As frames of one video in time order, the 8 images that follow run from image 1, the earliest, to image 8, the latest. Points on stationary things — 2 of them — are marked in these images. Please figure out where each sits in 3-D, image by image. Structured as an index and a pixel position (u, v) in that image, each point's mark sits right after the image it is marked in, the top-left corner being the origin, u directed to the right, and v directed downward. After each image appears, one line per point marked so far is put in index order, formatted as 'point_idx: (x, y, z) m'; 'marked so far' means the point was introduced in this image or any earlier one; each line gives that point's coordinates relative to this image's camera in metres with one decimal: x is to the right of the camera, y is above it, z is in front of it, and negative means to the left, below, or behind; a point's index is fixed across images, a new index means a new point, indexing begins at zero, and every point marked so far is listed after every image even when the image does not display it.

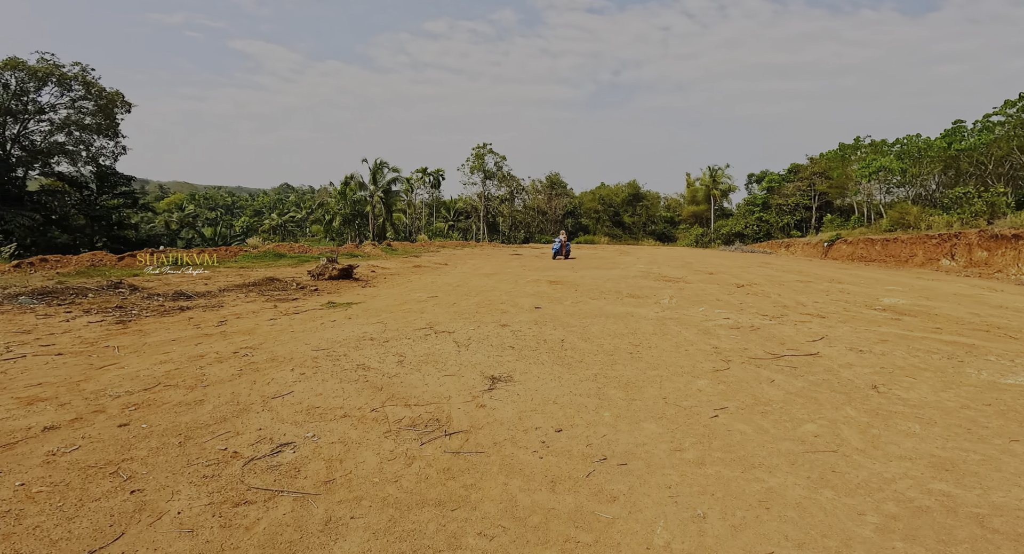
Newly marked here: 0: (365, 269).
0: (-4.9, +0.3, +19.5) m
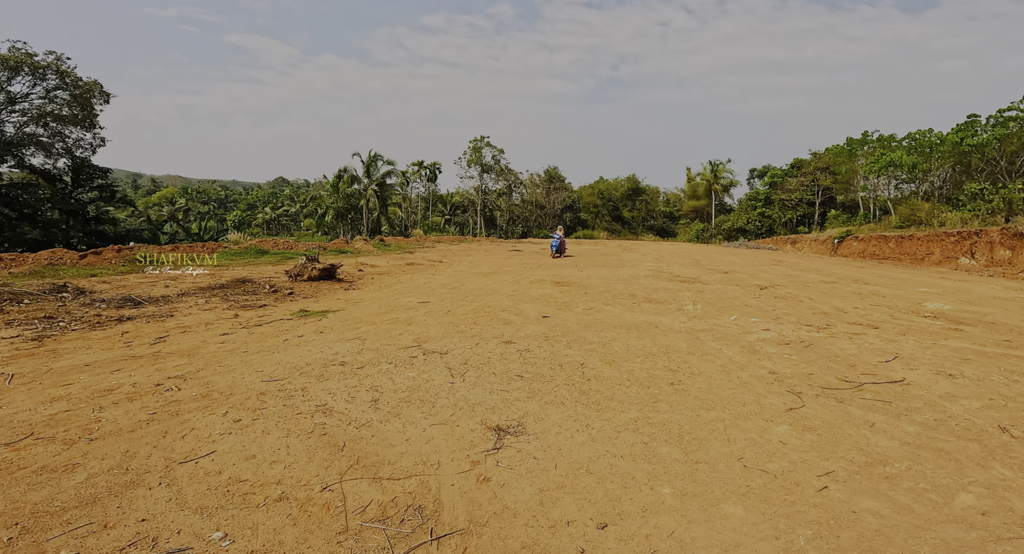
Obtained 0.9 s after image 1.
0: (-4.9, +0.3, +17.8) m
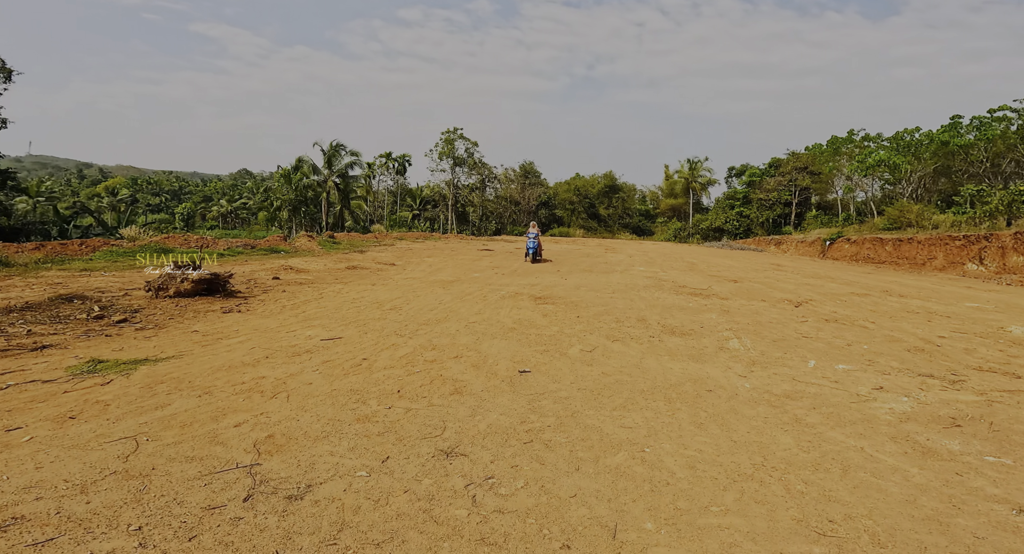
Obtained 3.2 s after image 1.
0: (-5.7, +0.1, +13.6) m
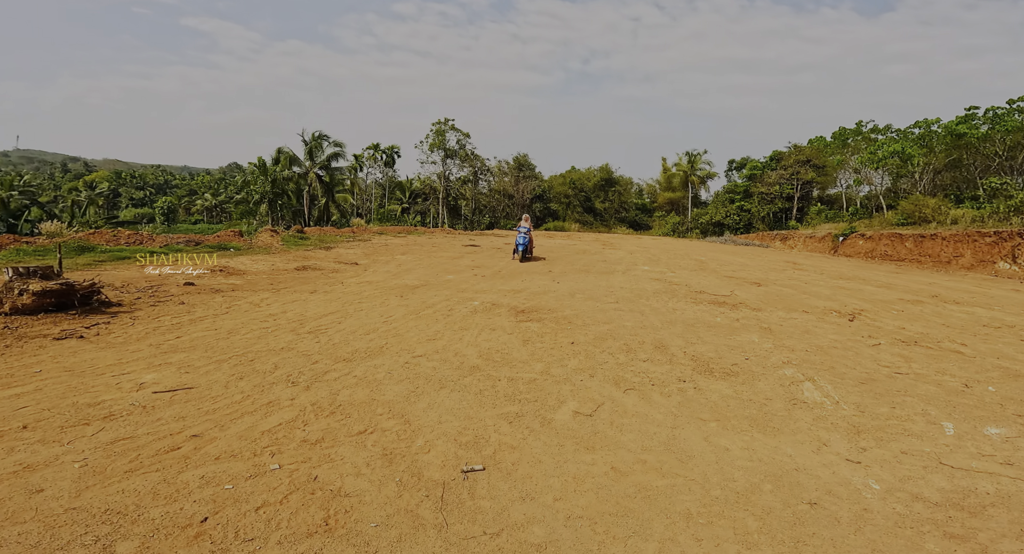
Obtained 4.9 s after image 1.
0: (-6.1, 0.0, +10.9) m
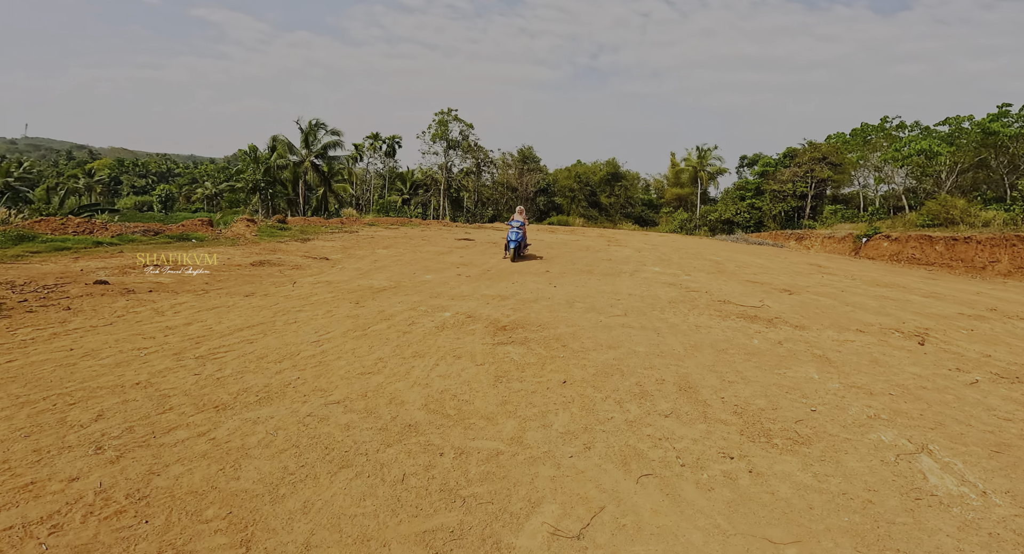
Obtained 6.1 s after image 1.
0: (-6.3, +0.1, +9.1) m
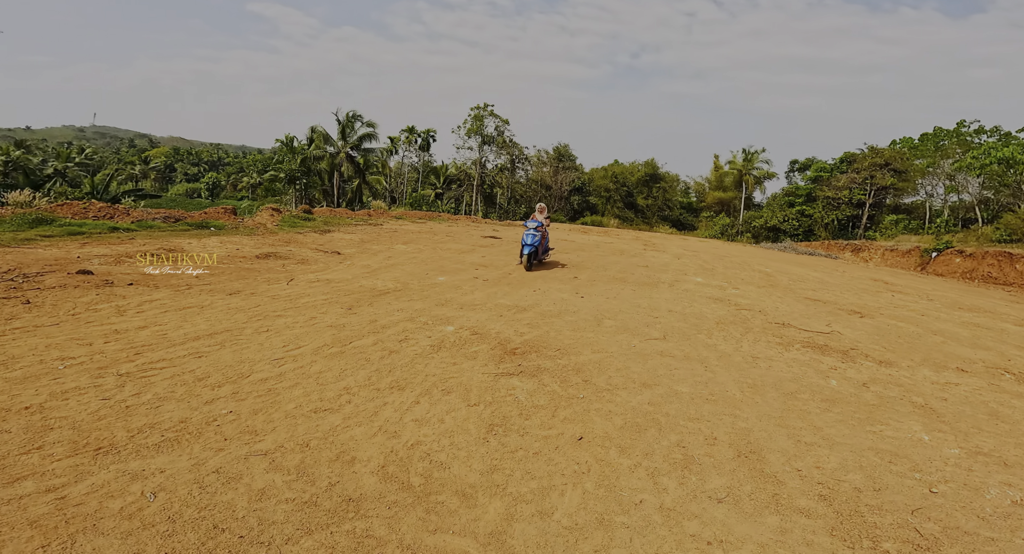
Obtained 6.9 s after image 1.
0: (-6.0, +0.2, +8.4) m
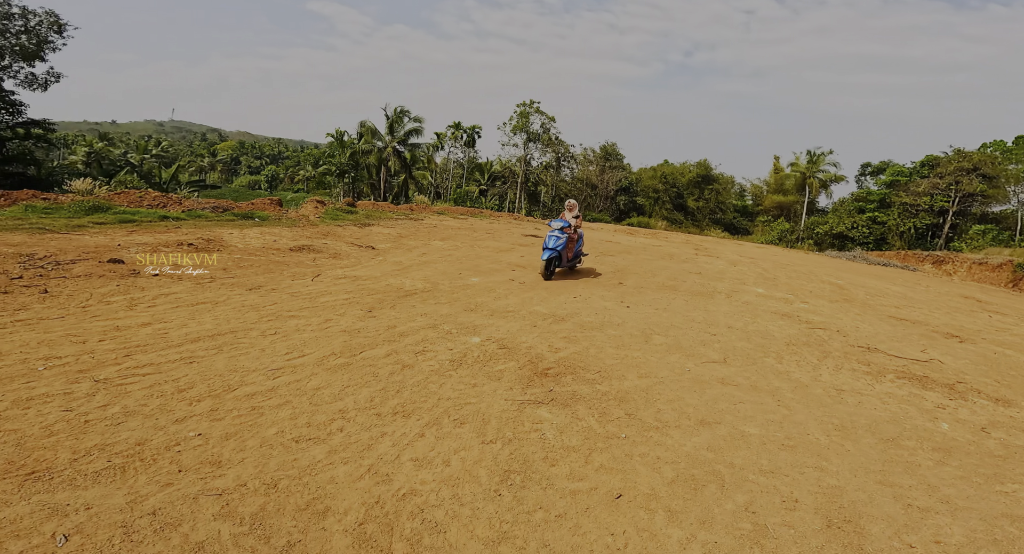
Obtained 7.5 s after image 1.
0: (-5.4, +0.4, +8.2) m
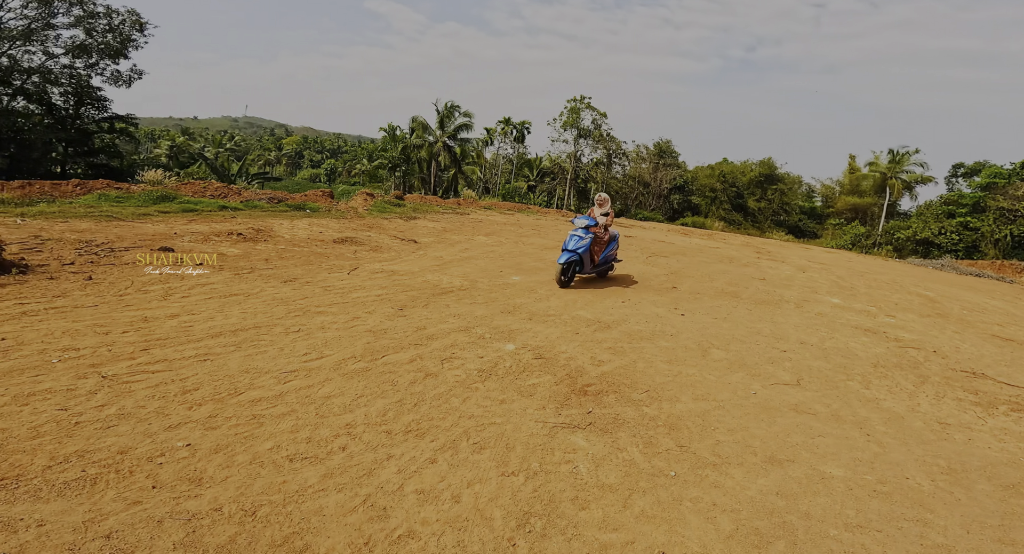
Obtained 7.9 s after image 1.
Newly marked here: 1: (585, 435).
0: (-4.7, +0.5, +8.3) m
1: (+0.4, -0.8, +2.9) m
